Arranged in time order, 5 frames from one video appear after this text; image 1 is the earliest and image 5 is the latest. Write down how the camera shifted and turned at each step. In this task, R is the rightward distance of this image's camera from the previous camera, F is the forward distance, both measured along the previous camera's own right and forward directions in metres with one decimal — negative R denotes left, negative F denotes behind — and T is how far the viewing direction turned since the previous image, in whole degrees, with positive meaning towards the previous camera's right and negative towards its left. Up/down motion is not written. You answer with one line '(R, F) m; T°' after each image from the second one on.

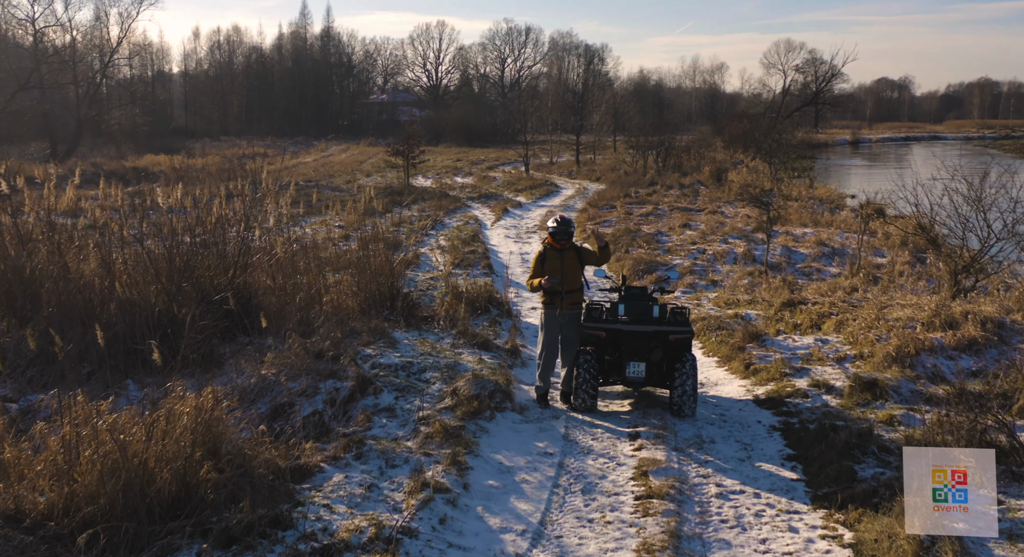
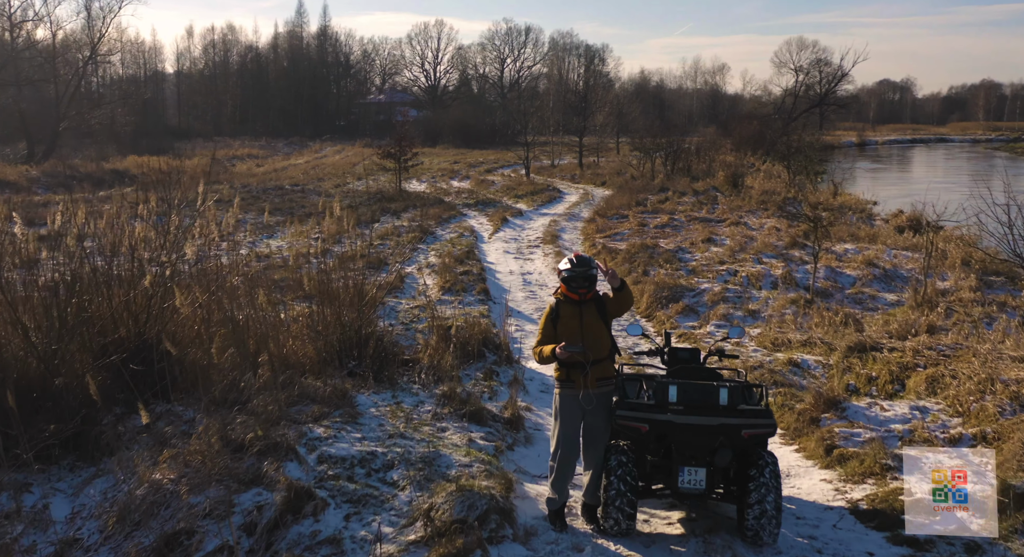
(0.0, +2.1) m; 0°
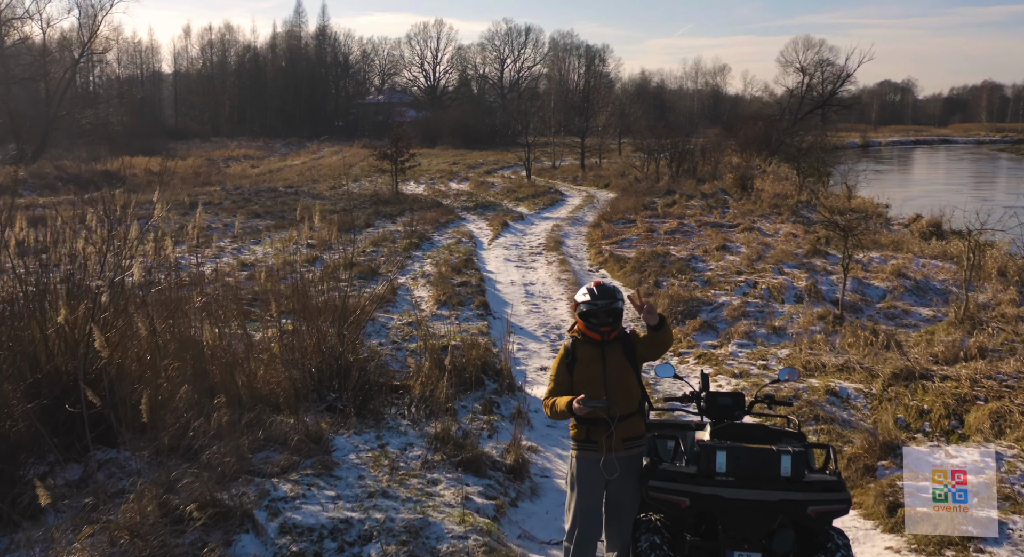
(0.0, +1.0) m; 0°
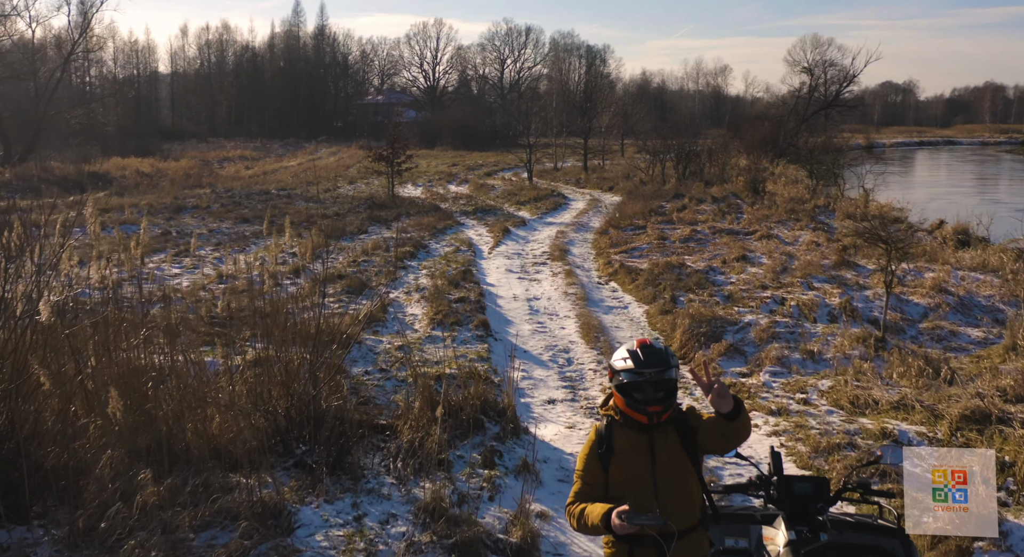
(0.0, +1.1) m; 0°
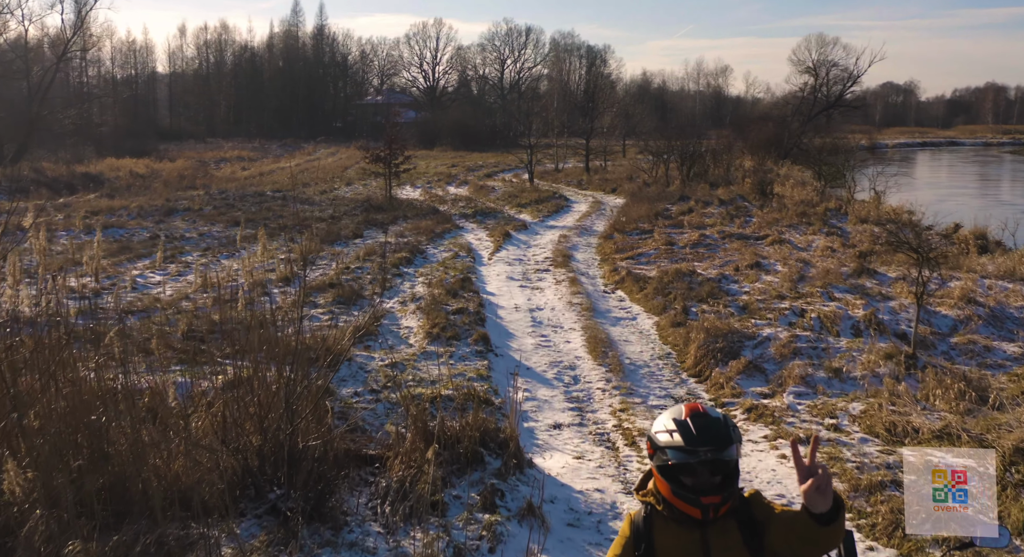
(0.0, +0.7) m; 0°
